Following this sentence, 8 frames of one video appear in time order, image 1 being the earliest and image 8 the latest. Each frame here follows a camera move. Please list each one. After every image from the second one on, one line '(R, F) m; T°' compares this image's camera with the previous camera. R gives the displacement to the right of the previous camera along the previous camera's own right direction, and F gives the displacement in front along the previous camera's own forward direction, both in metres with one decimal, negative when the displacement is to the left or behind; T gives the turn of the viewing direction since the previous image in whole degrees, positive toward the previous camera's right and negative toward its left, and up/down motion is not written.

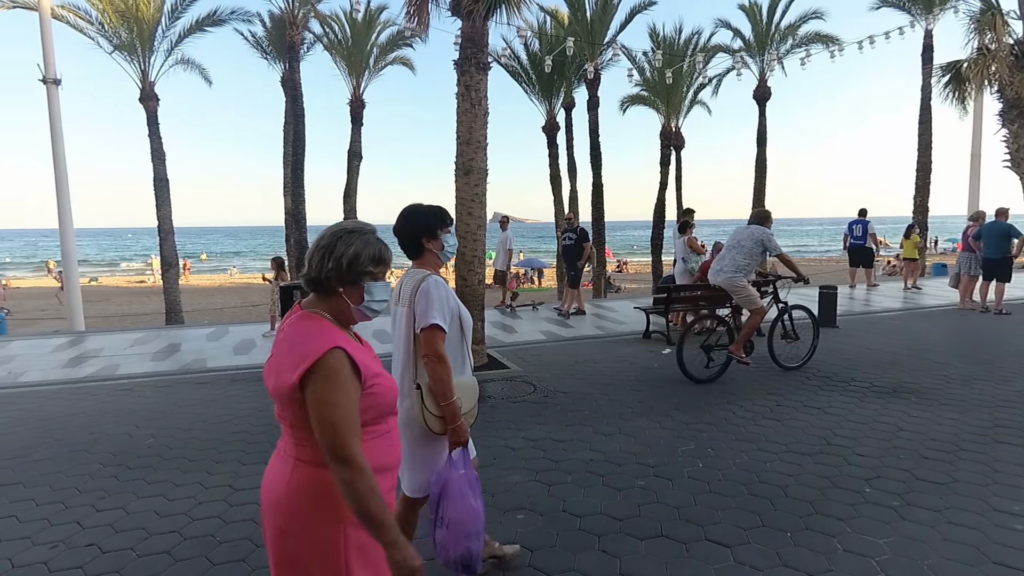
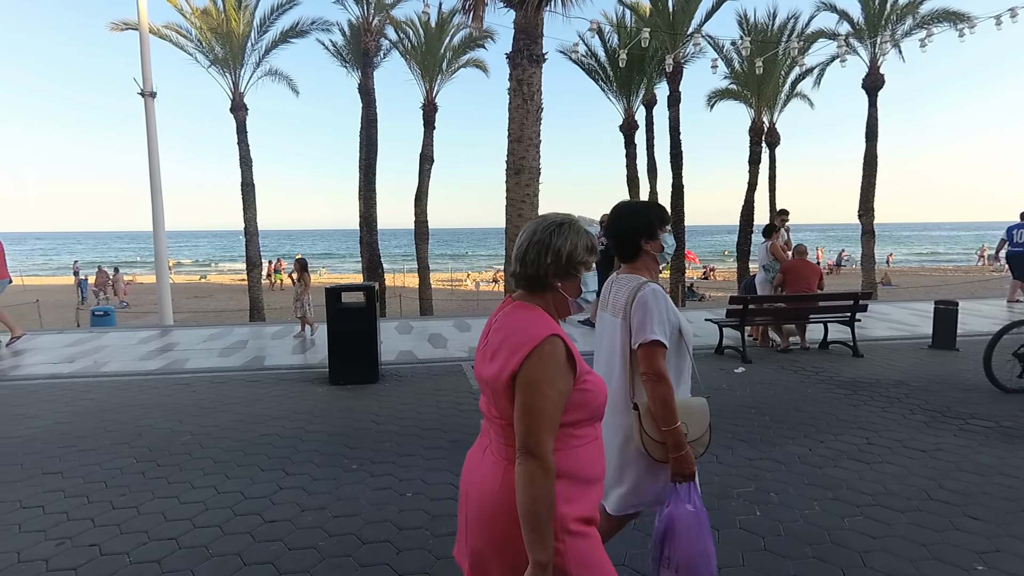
(+0.4, +0.4) m; -9°
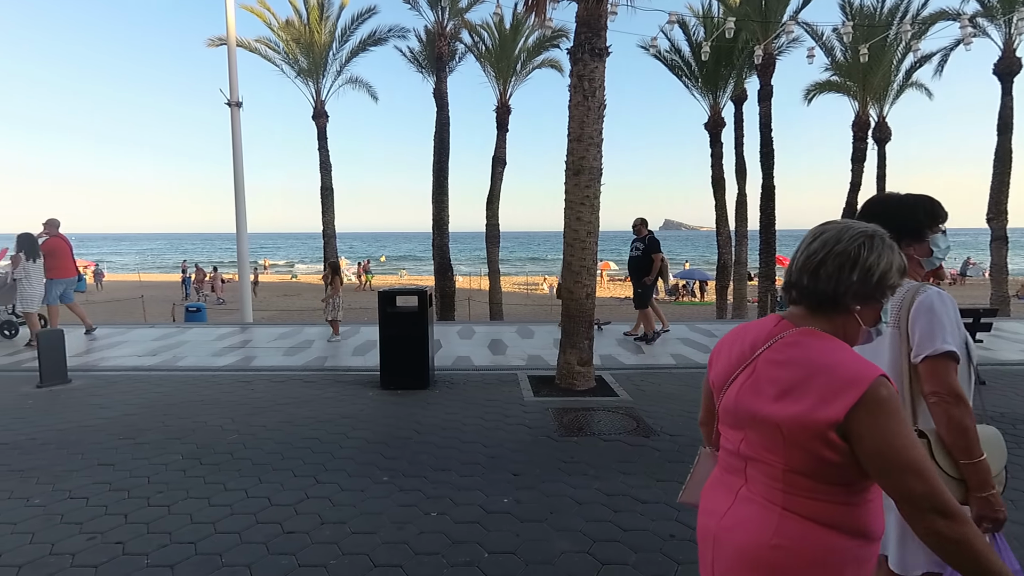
(+0.3, +0.3) m; -8°
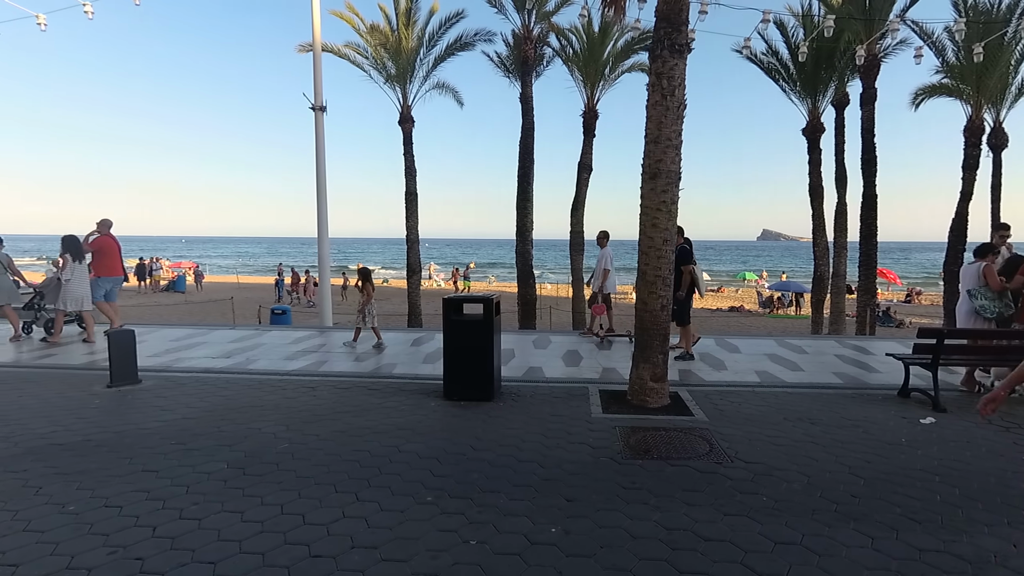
(+0.2, +0.5) m; -9°
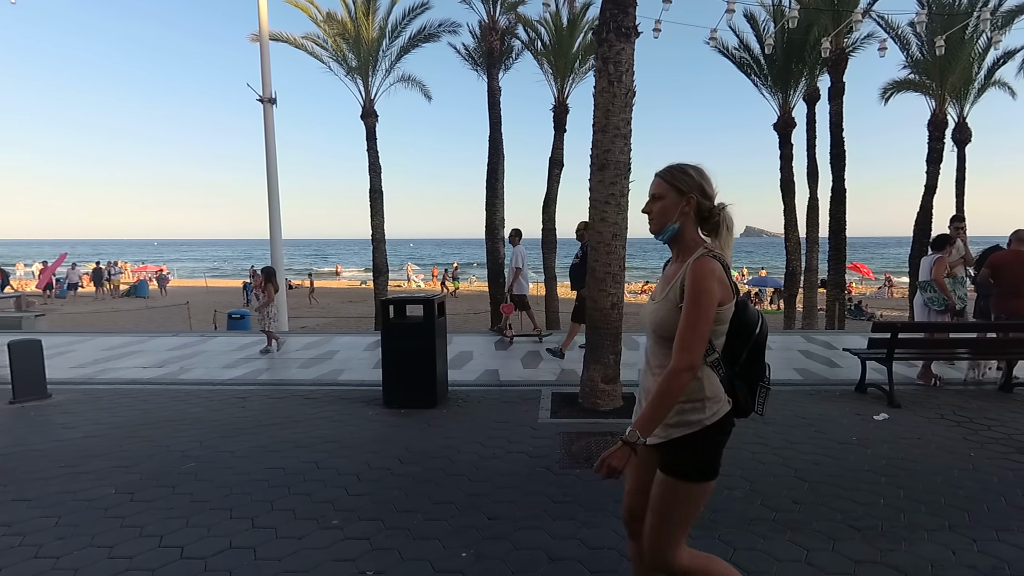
(+0.5, +0.4) m; +1°
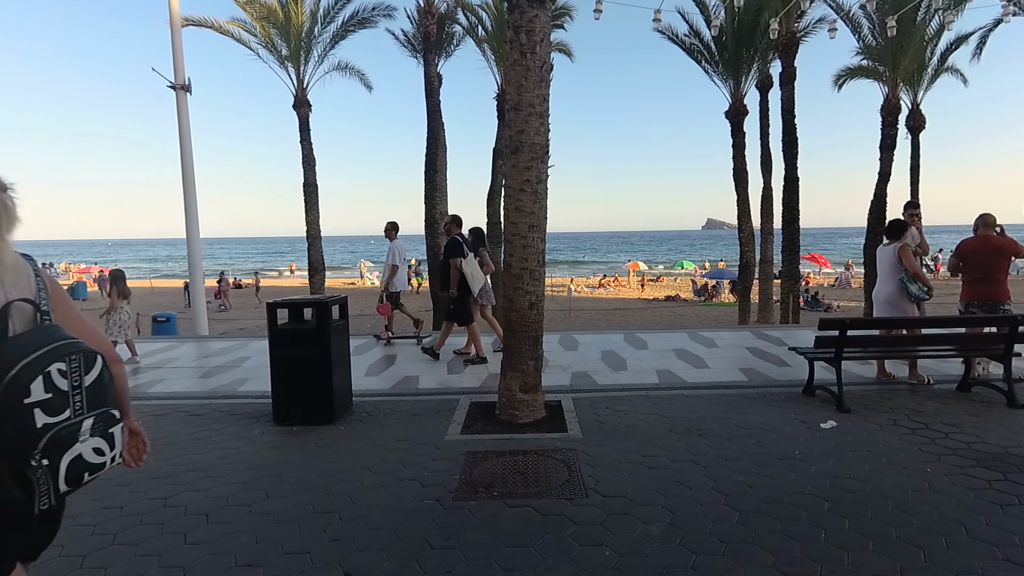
(+0.5, +0.7) m; +3°
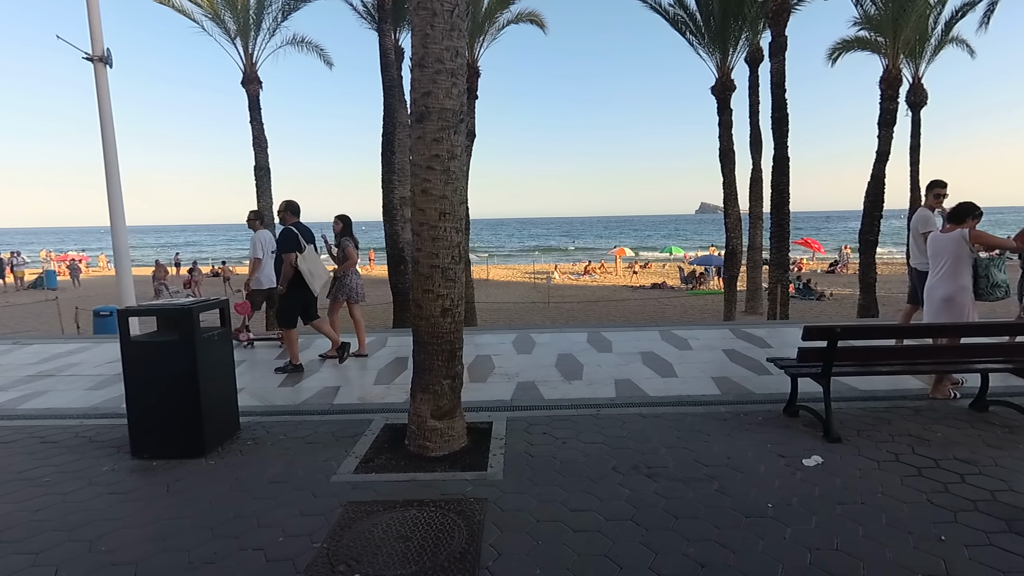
(+0.6, +1.0) m; 0°
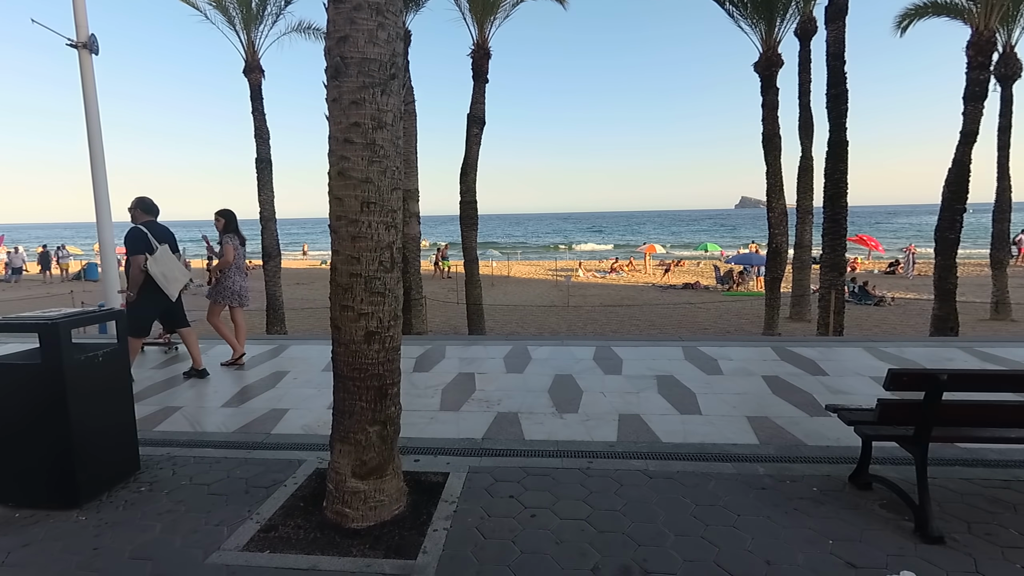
(+0.4, +1.1) m; -4°
